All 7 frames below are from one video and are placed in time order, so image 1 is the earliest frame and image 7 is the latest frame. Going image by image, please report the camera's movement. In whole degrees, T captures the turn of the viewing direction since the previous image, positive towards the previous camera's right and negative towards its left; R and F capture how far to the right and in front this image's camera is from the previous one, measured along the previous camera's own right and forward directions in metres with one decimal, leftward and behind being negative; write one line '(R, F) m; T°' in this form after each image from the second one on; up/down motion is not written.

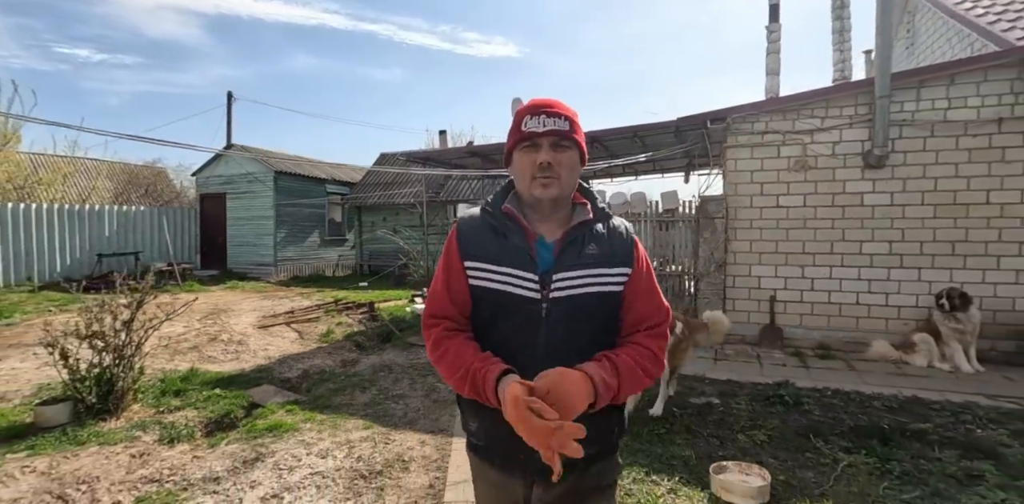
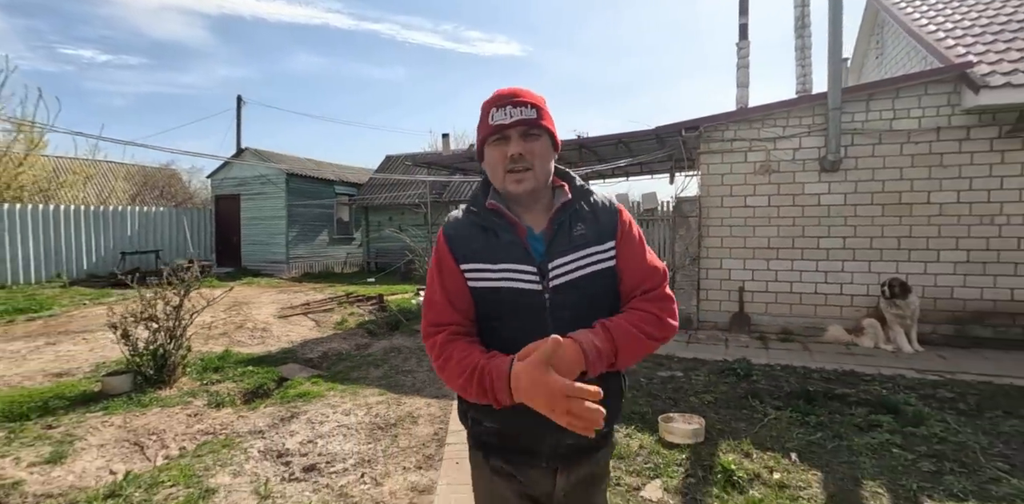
(+0.1, -0.7) m; 0°
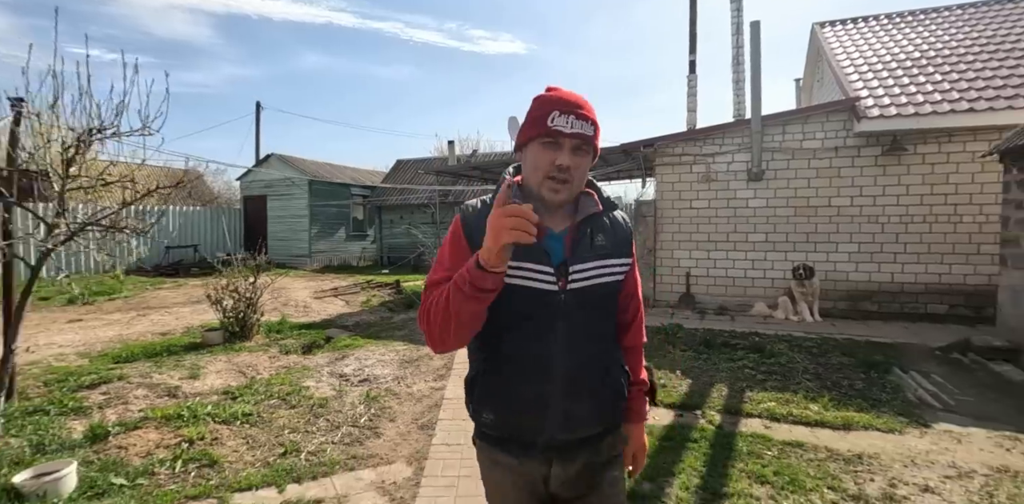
(+0.2, -1.6) m; -1°
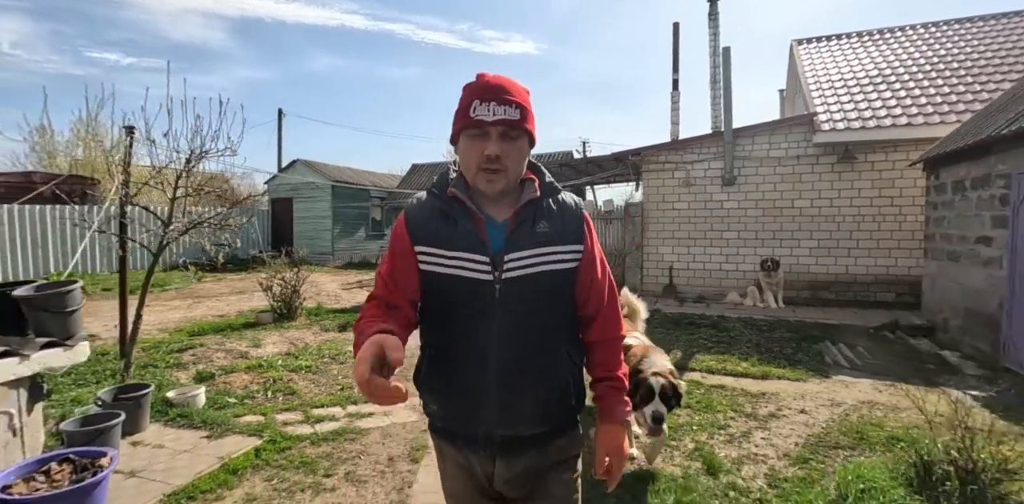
(+0.1, -1.1) m; -1°
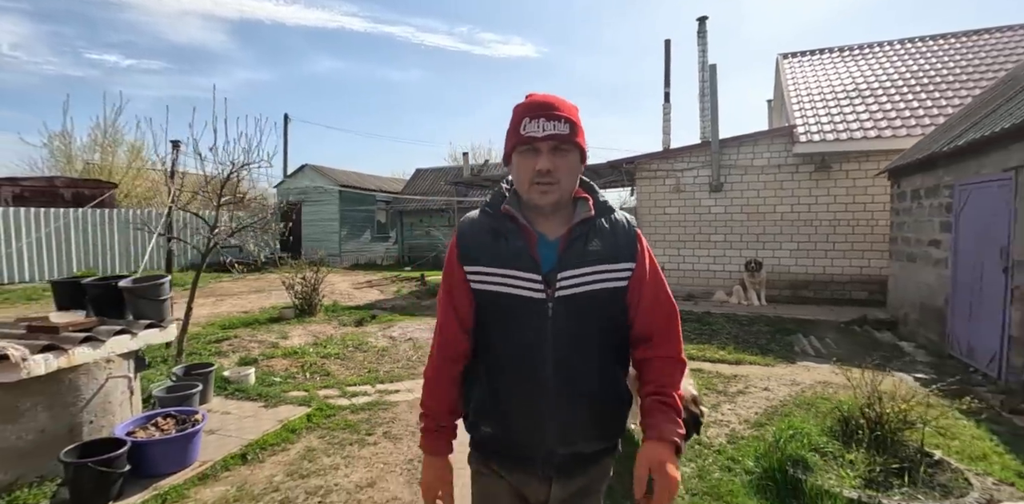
(-0.1, -0.6) m; 0°
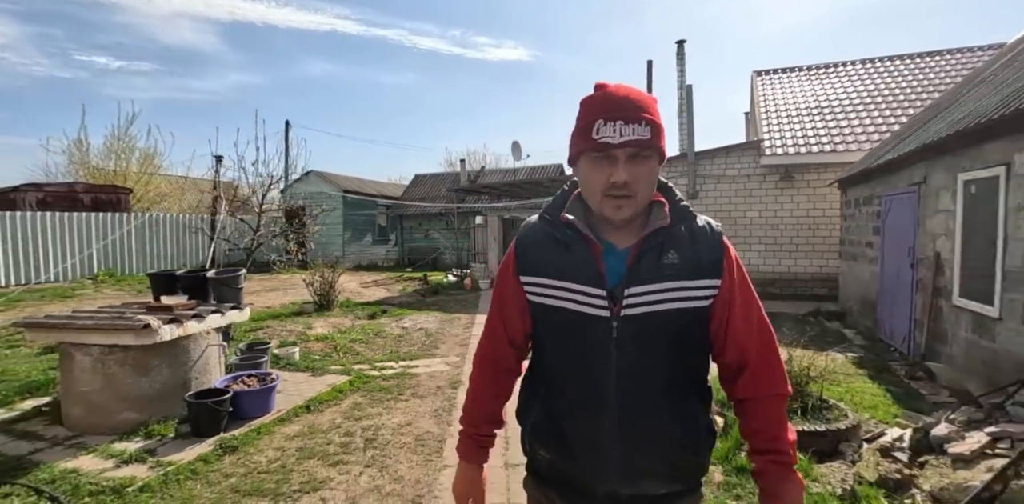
(-0.1, -0.9) m; +1°
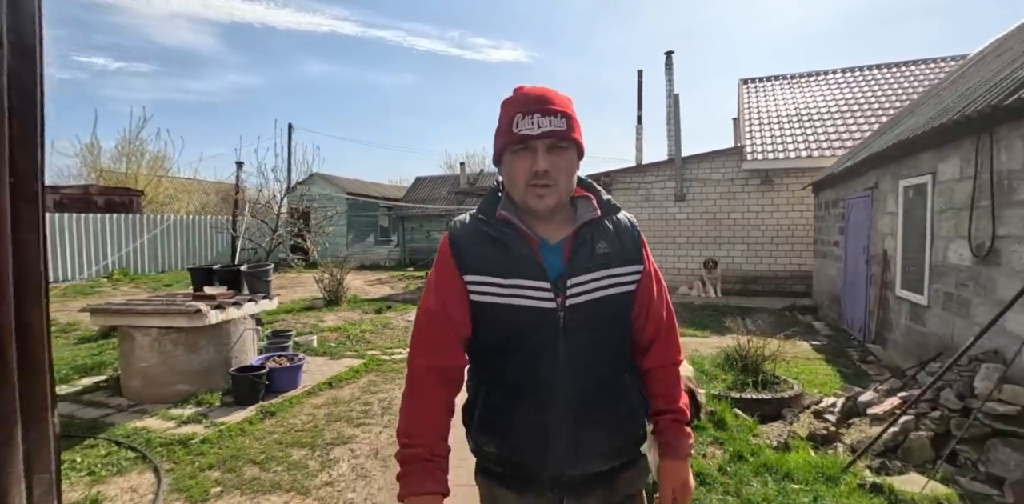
(0.0, -0.6) m; 0°
